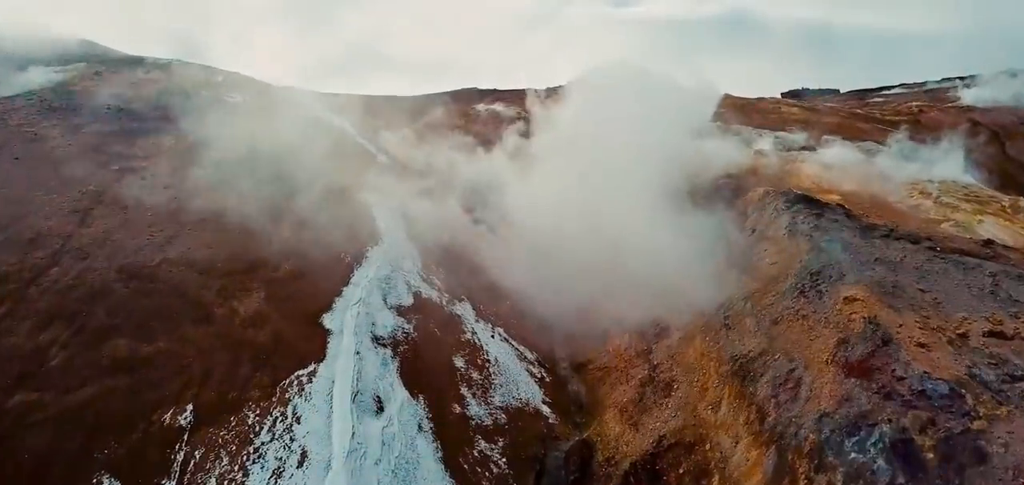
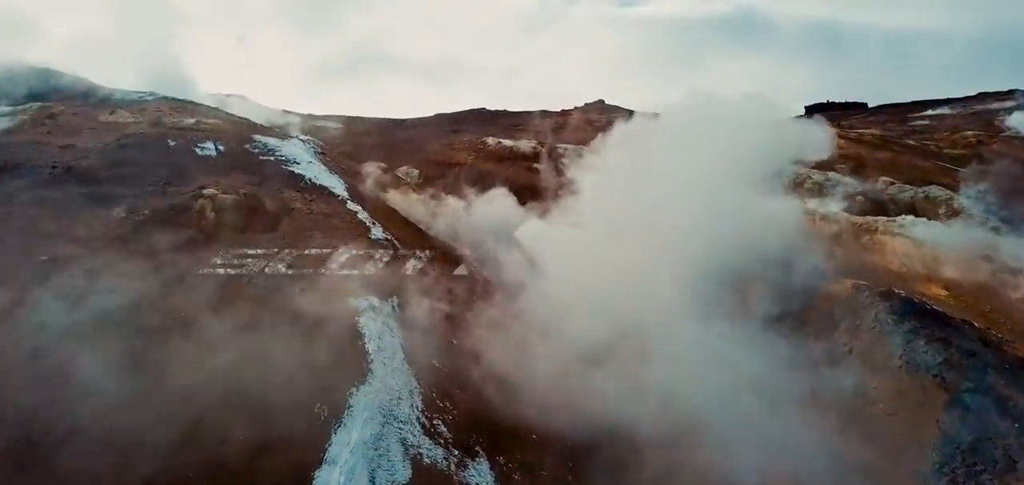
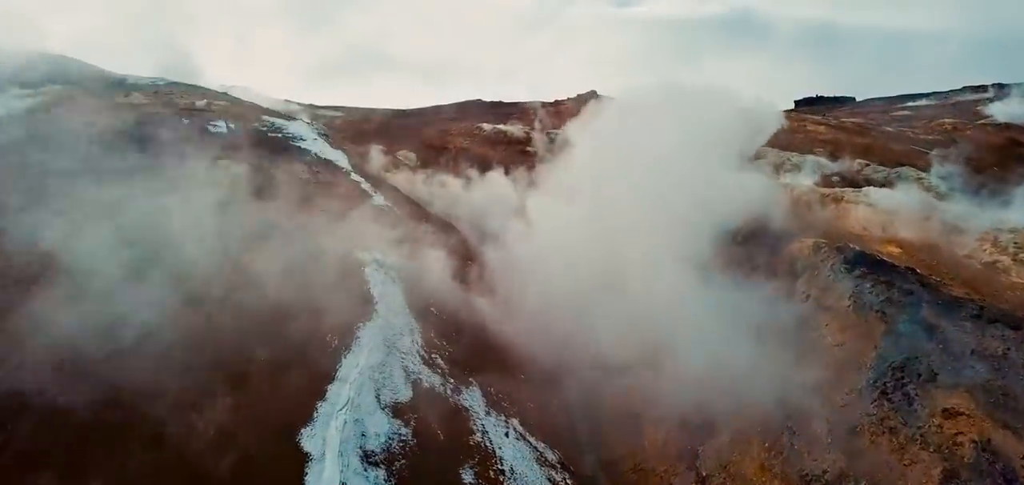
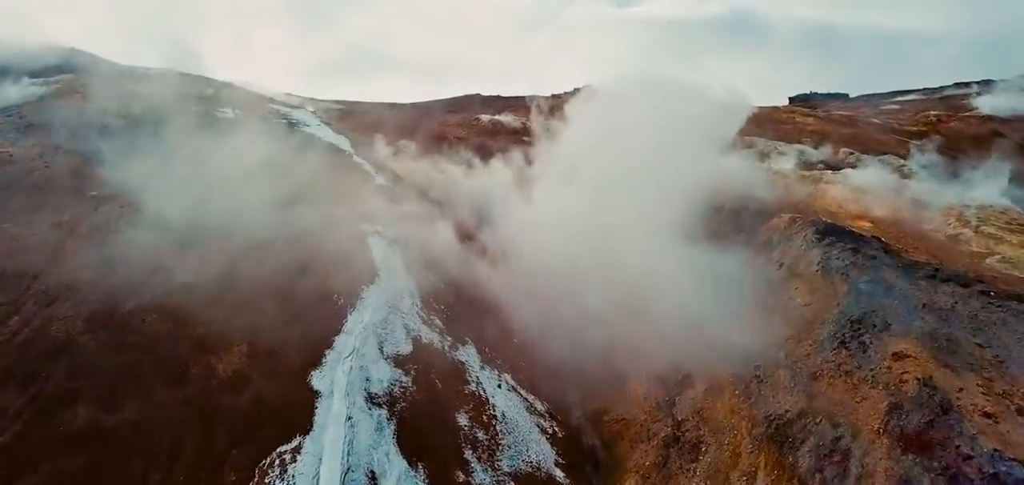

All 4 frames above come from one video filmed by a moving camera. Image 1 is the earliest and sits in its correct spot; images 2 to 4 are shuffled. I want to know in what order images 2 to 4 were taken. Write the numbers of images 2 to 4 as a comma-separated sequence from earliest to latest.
4, 3, 2
